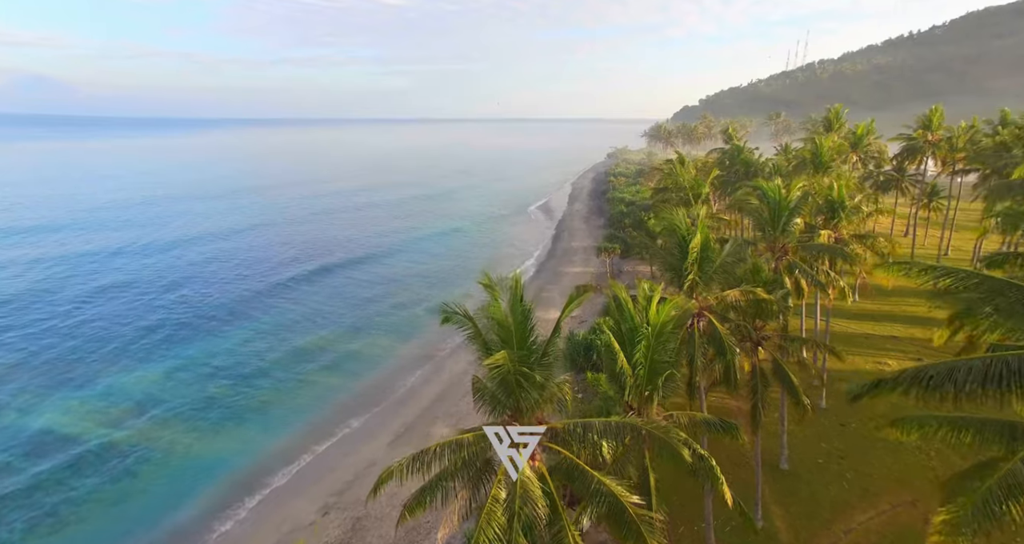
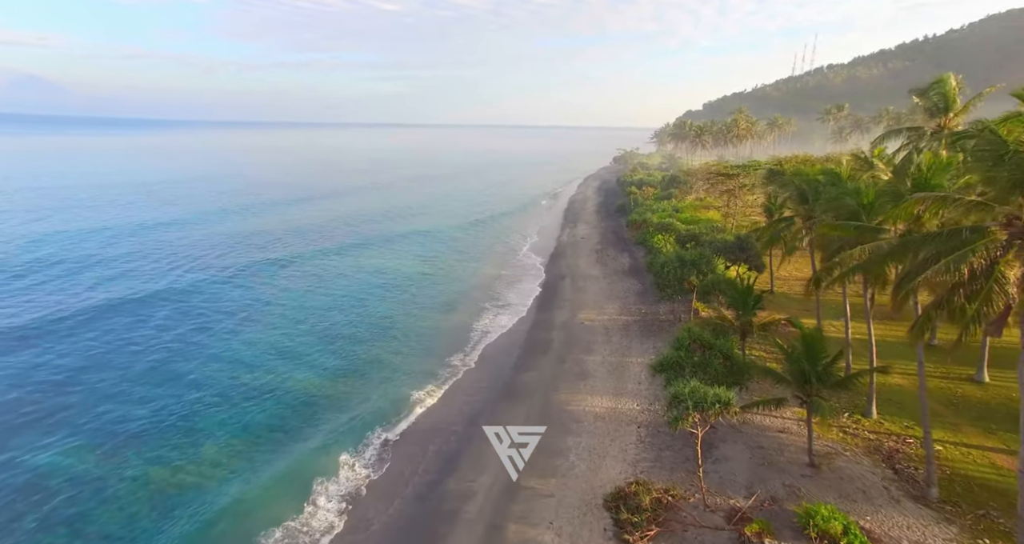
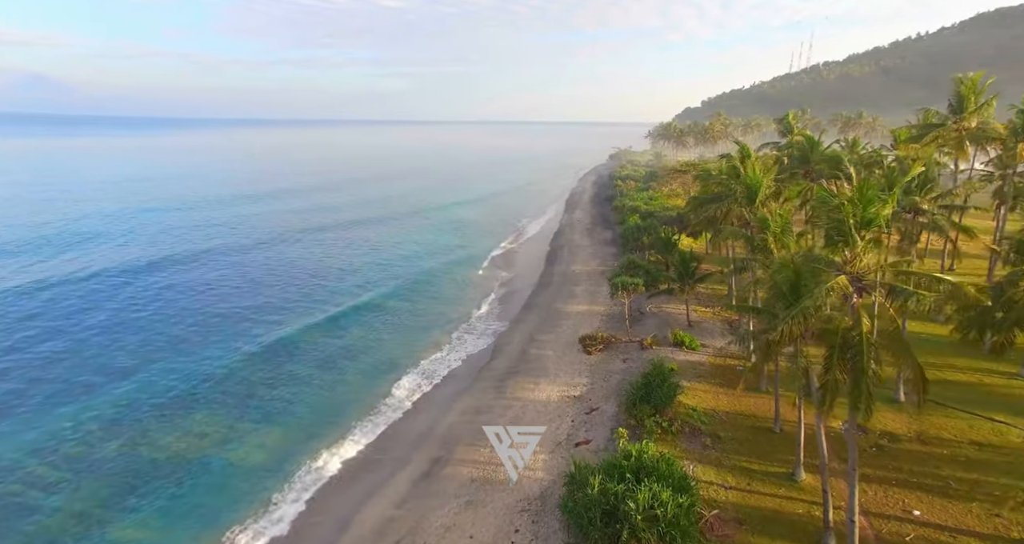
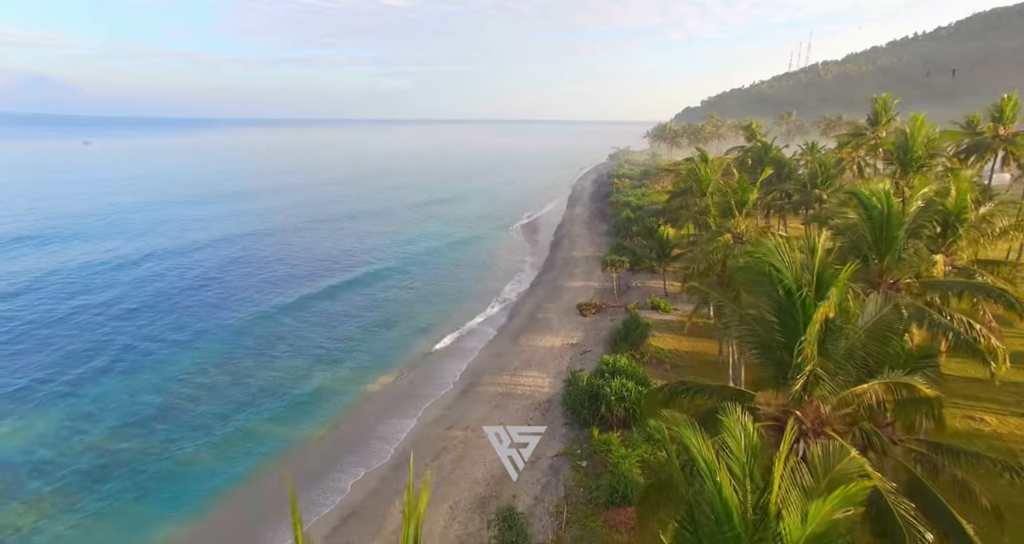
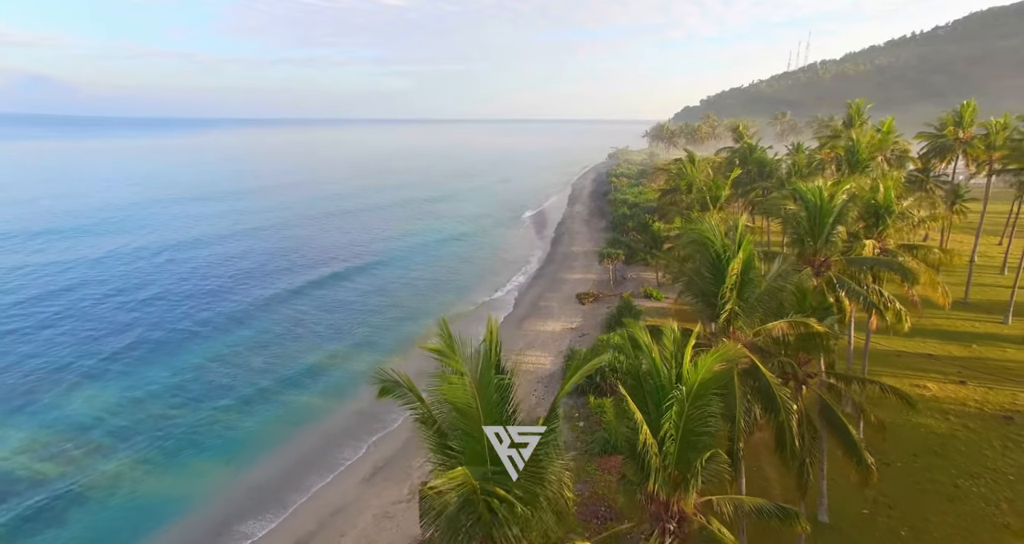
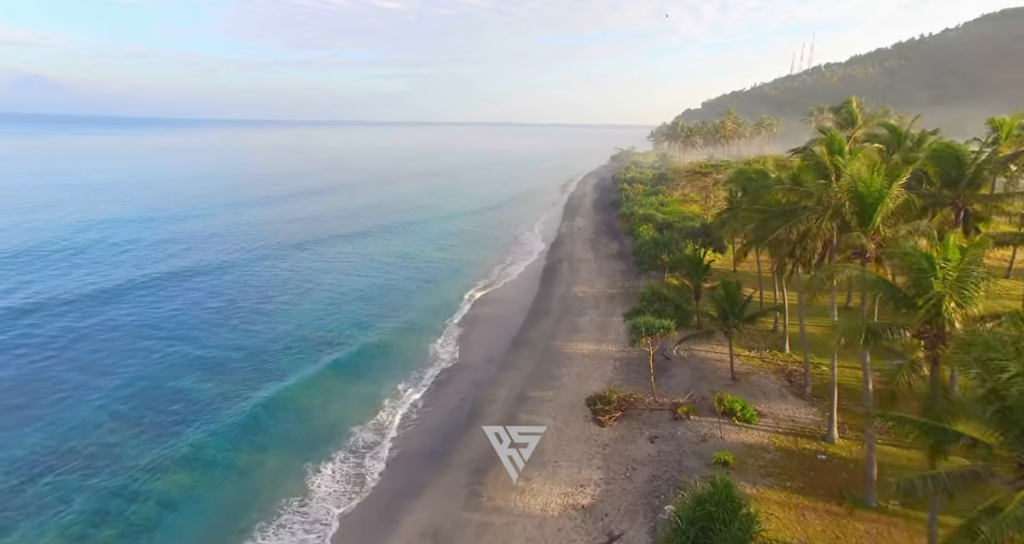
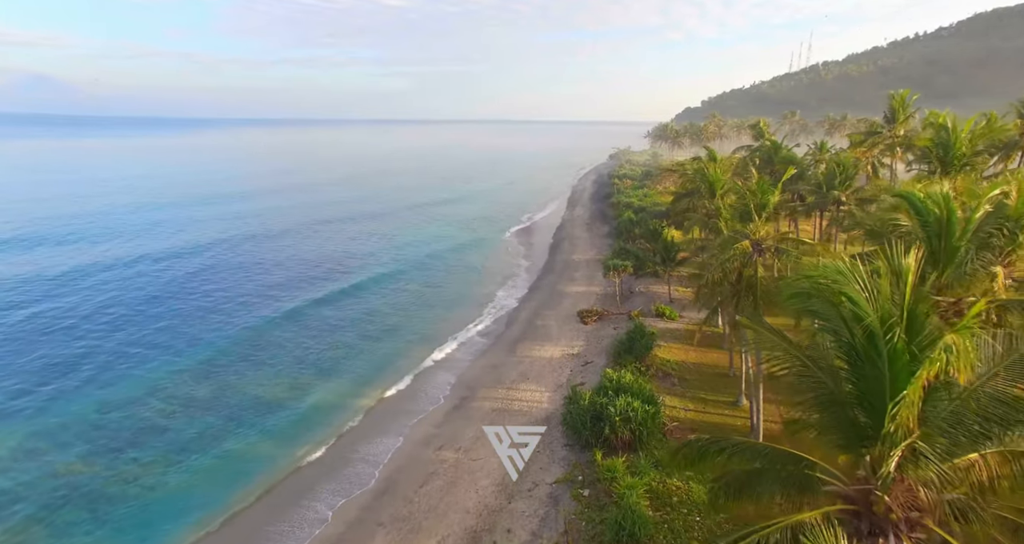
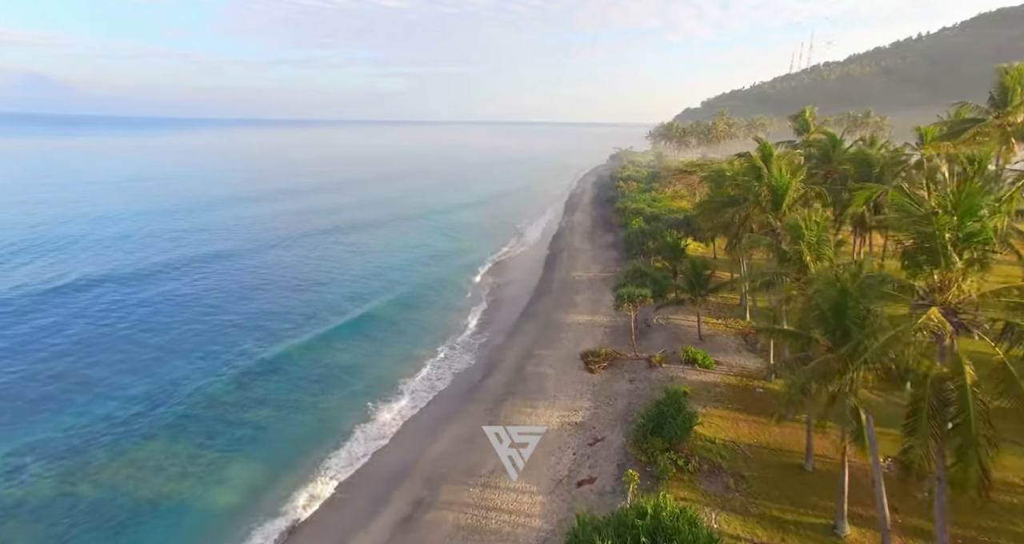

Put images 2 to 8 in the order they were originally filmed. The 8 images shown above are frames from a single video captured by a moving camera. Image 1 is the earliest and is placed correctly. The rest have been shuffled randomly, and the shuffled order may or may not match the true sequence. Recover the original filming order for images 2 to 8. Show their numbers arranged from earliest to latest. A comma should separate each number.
5, 4, 7, 3, 8, 6, 2
